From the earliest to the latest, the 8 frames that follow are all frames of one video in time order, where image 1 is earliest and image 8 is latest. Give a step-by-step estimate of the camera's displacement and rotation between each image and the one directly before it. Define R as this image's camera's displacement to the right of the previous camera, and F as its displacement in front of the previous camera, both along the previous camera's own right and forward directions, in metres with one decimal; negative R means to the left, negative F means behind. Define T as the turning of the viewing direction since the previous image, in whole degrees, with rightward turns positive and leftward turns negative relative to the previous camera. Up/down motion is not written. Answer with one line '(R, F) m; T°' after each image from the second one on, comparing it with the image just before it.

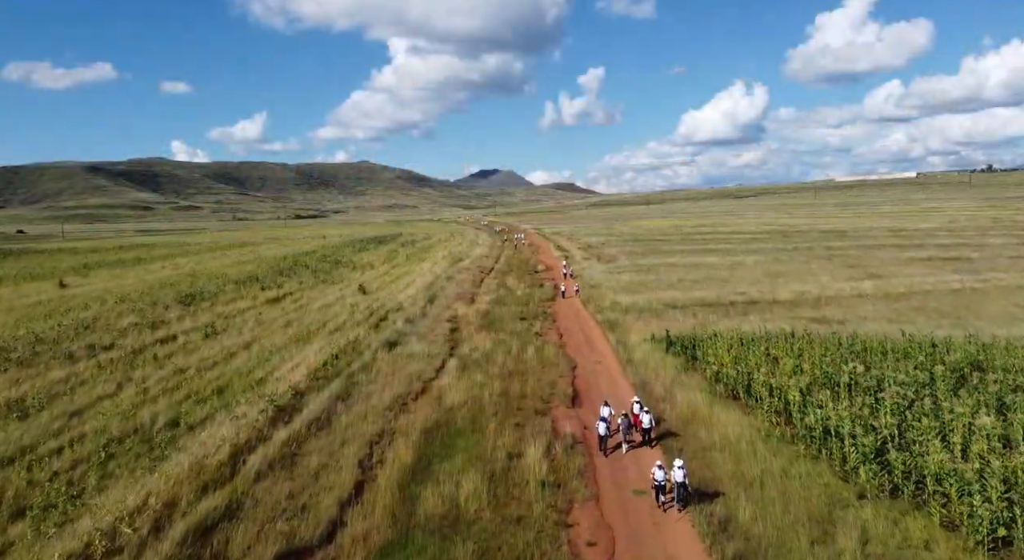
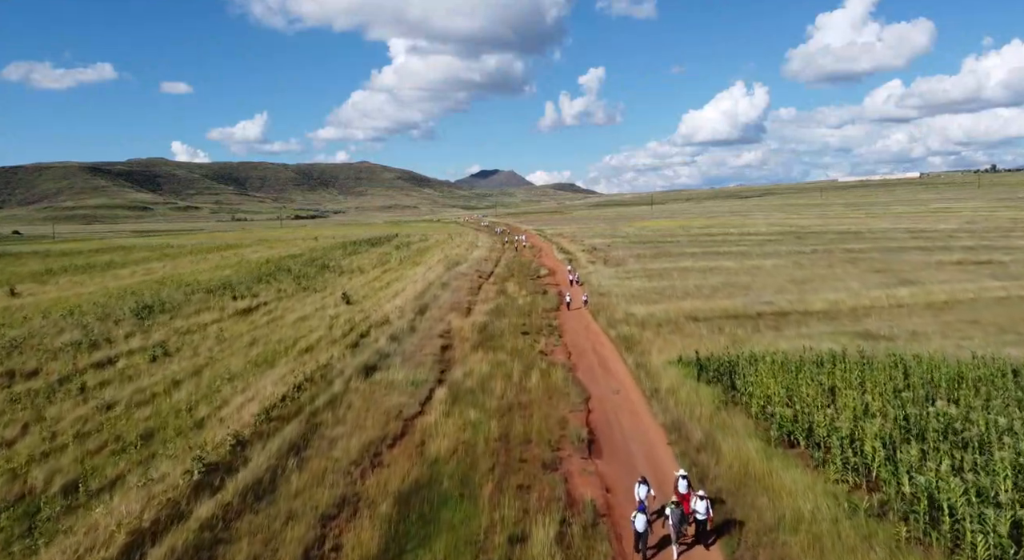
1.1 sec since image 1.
(0.0, +4.8) m; 0°
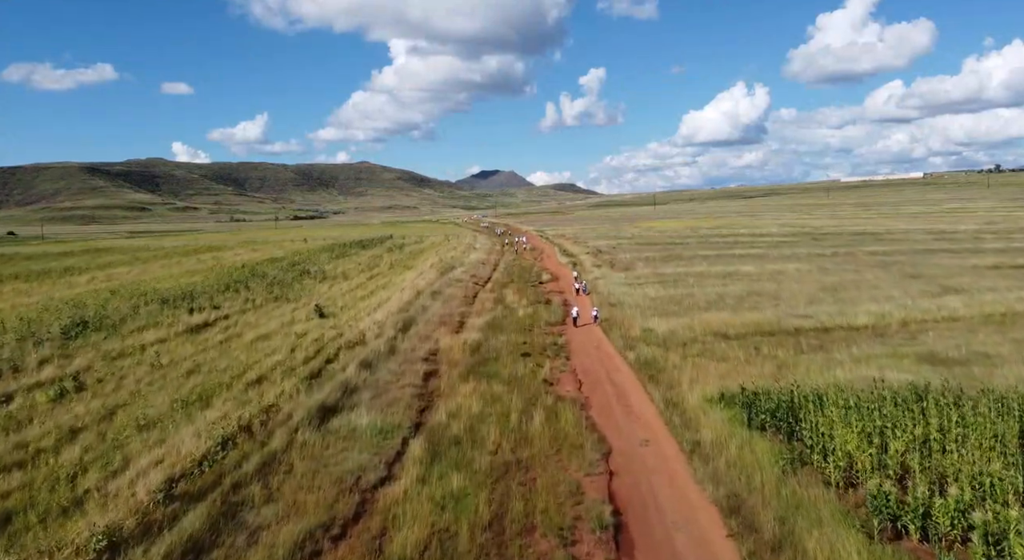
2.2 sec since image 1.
(+0.1, +5.4) m; 0°
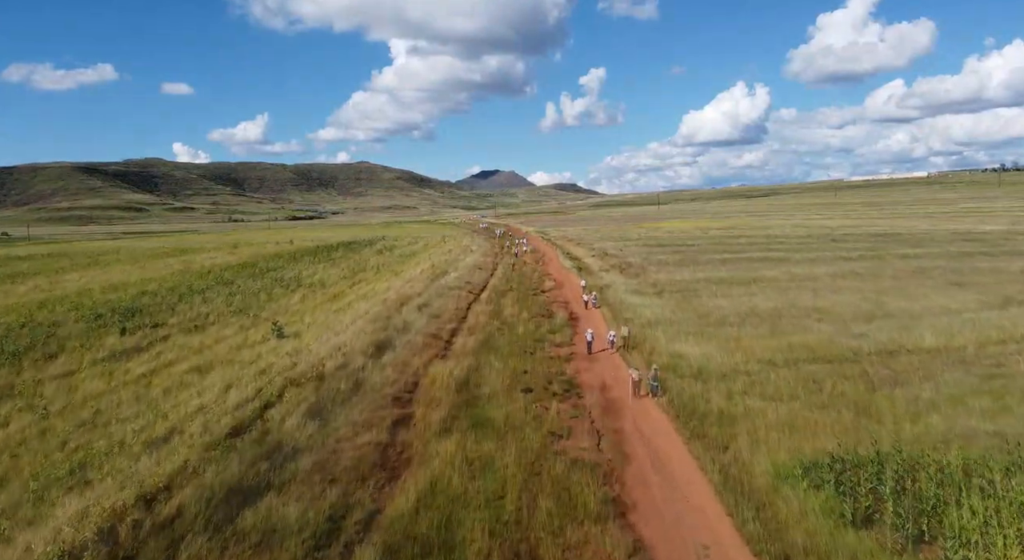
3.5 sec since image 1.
(+0.1, +6.0) m; 0°
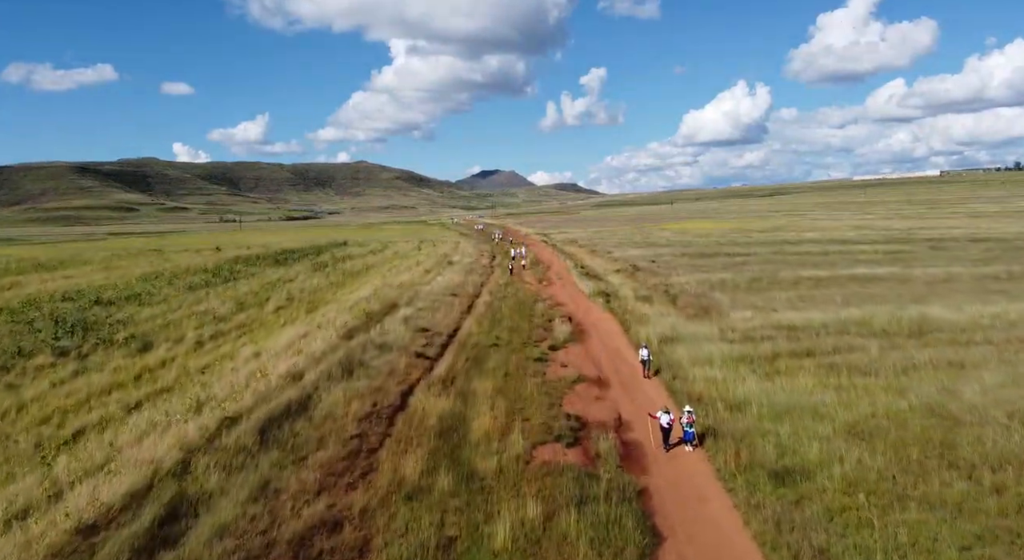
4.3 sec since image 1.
(+0.1, +4.2) m; 0°
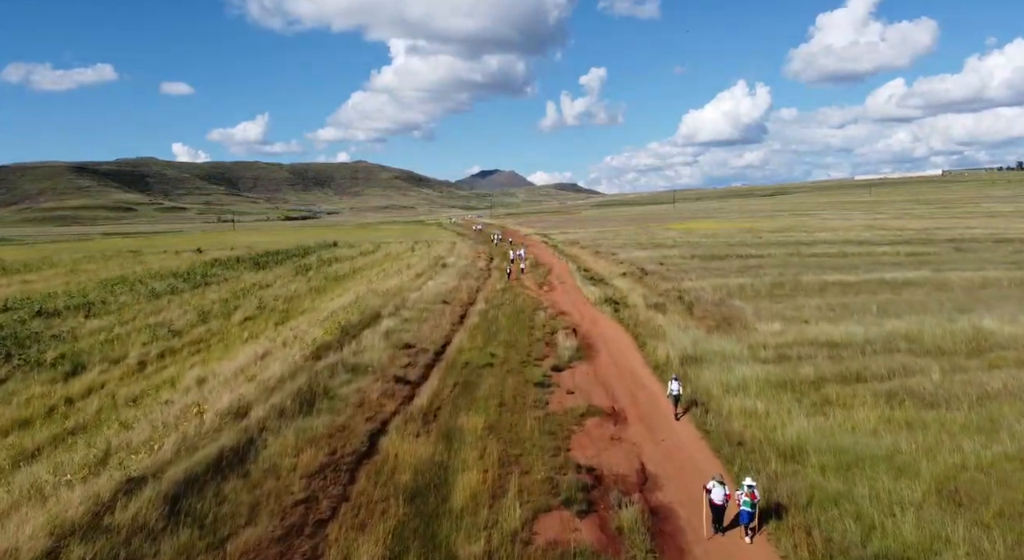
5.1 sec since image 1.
(+0.1, +4.2) m; 0°
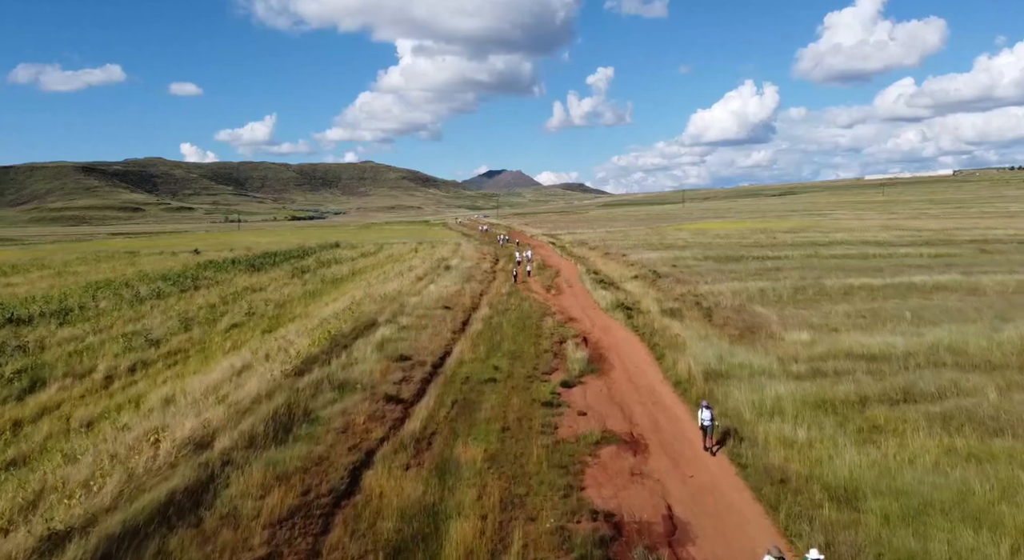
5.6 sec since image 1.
(0.0, +2.4) m; 0°
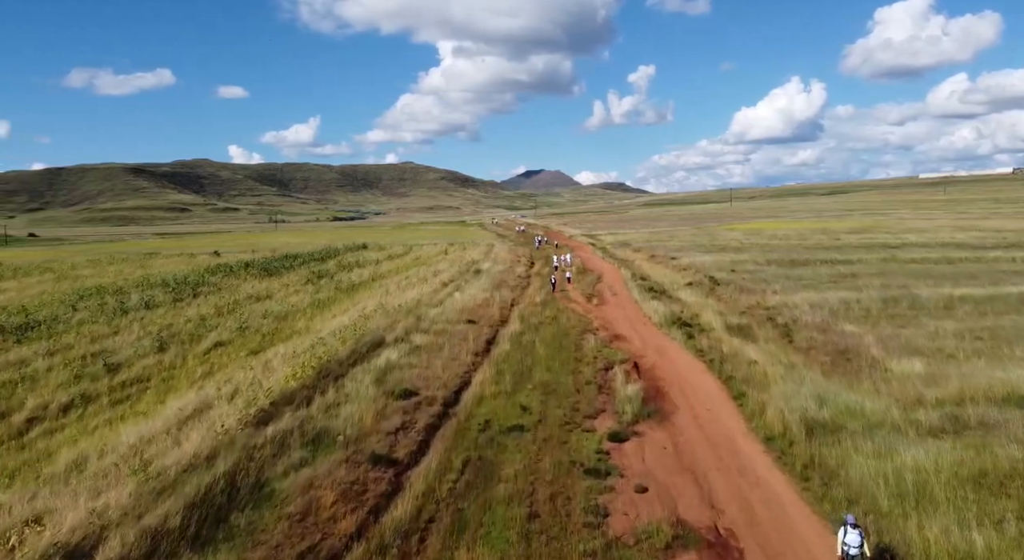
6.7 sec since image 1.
(+0.1, +5.4) m; -3°
